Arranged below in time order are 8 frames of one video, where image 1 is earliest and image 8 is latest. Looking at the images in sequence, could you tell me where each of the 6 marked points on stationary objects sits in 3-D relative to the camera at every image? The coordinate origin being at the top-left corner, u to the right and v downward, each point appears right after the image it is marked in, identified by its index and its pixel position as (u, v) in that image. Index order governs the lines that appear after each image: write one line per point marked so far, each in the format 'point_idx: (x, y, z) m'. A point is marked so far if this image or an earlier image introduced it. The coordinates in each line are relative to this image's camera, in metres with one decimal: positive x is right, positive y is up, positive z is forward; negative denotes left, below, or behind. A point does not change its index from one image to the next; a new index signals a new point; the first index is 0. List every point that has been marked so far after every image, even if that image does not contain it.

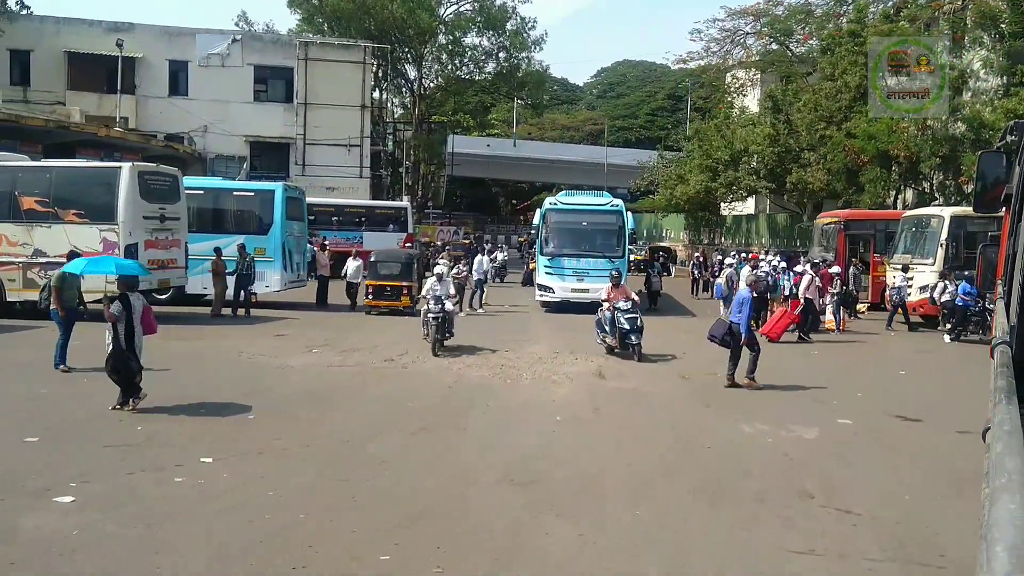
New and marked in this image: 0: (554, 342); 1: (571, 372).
0: (+0.7, -1.1, +18.2) m
1: (+0.8, -1.3, +14.7) m
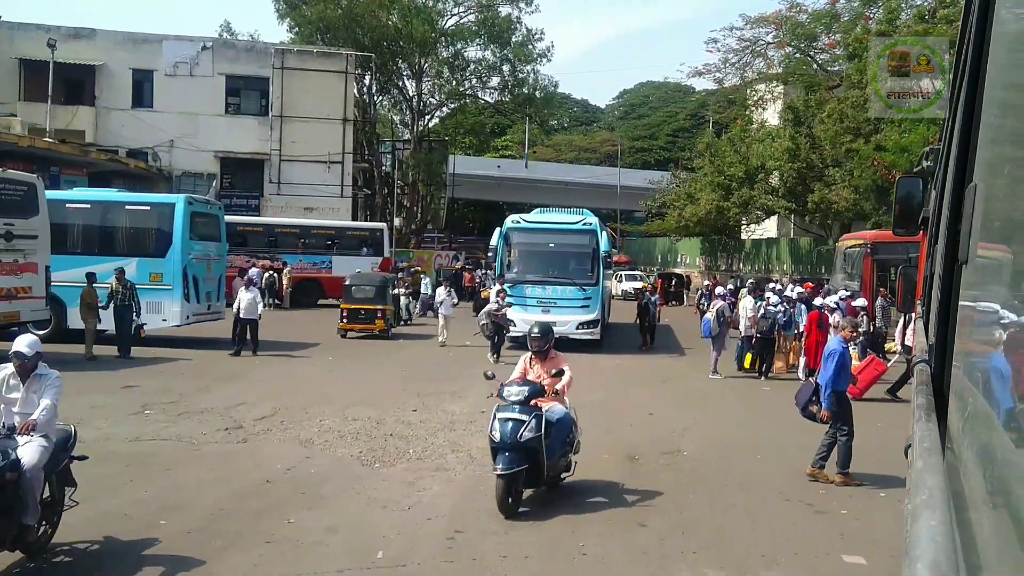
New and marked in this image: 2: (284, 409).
0: (-0.4, -1.7, +14.1) m
1: (-0.5, -1.8, +10.5) m
2: (-3.0, -1.6, +12.4) m
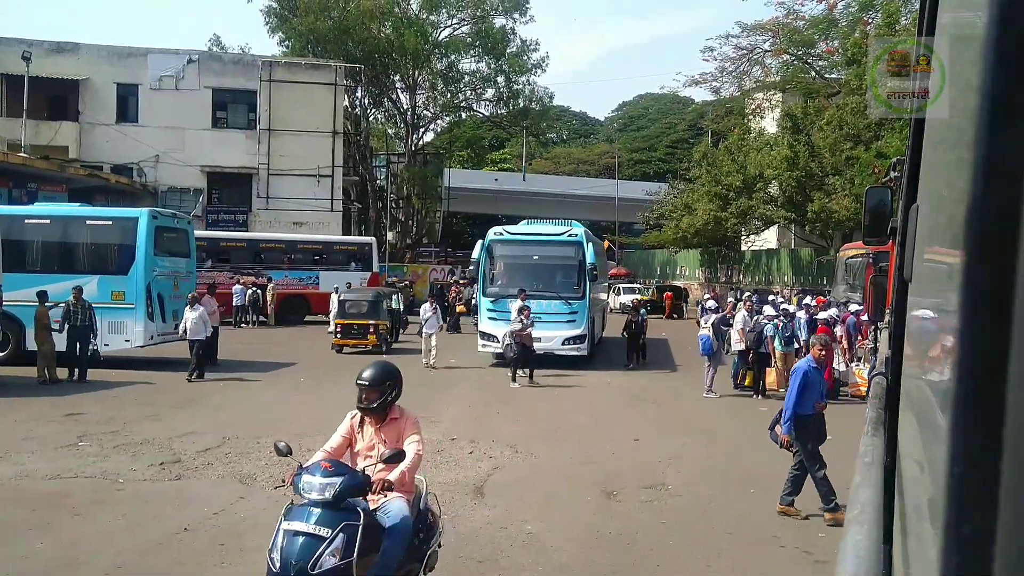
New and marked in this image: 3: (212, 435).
0: (-0.8, -1.9, +13.1) m
1: (-0.8, -2.0, +9.5) m
2: (-3.4, -1.8, +11.4) m
3: (-3.7, -1.8, +11.6) m
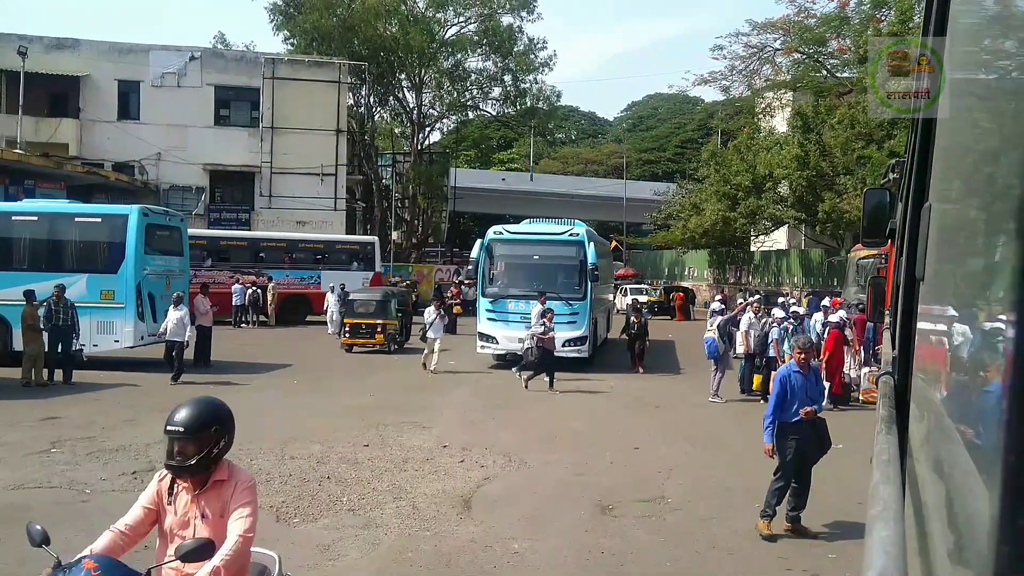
0: (-0.8, -1.9, +12.5) m
1: (-0.9, -2.0, +9.0) m
2: (-3.5, -1.8, +10.9) m
3: (-3.8, -1.8, +11.1) m
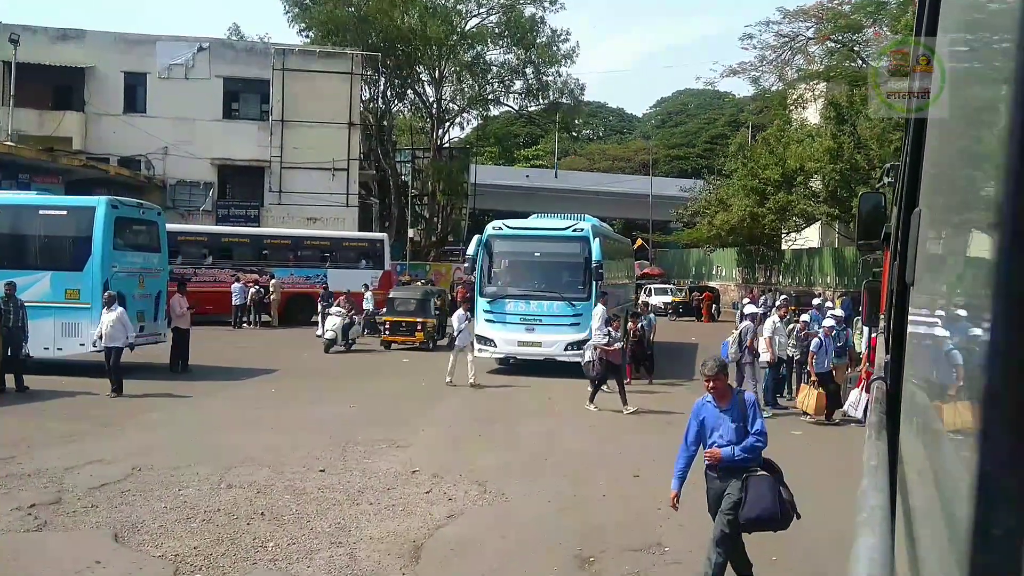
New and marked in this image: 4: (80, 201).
0: (-1.0, -1.9, +11.0) m
1: (-1.2, -2.0, +7.4) m
2: (-3.7, -1.8, +9.4) m
3: (-4.0, -1.8, +9.6) m
4: (-7.5, +1.5, +16.2) m
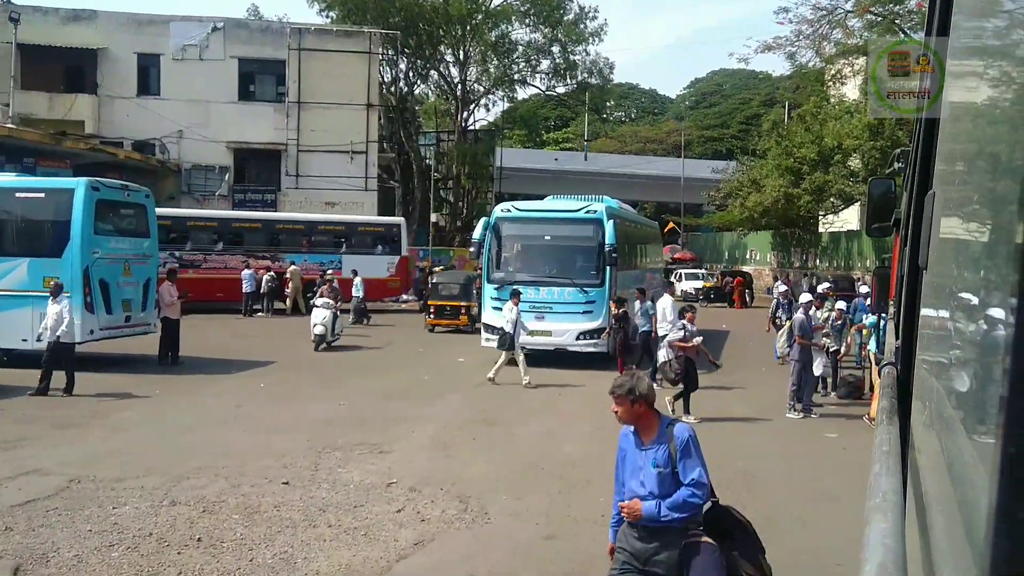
0: (-1.1, -1.7, +9.8) m
1: (-1.4, -1.9, +6.2) m
2: (-3.8, -1.7, +8.3) m
3: (-4.1, -1.7, +8.5) m
4: (-7.3, +1.7, +15.2) m
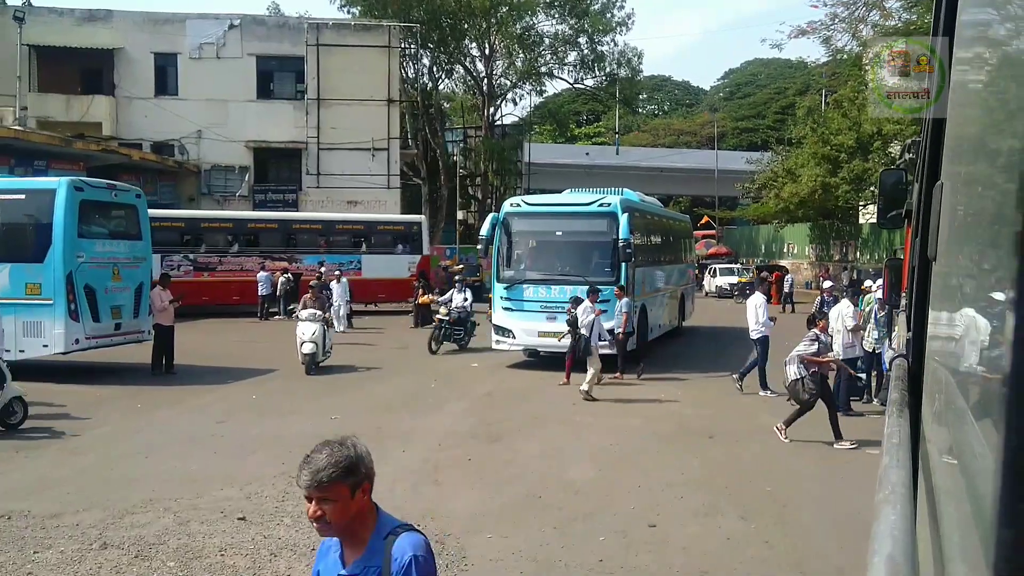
0: (-1.1, -1.8, +8.7) m
1: (-1.5, -2.0, +5.2) m
2: (-3.9, -1.8, +7.3) m
3: (-4.2, -1.8, +7.6) m
4: (-7.2, +1.6, +14.3) m
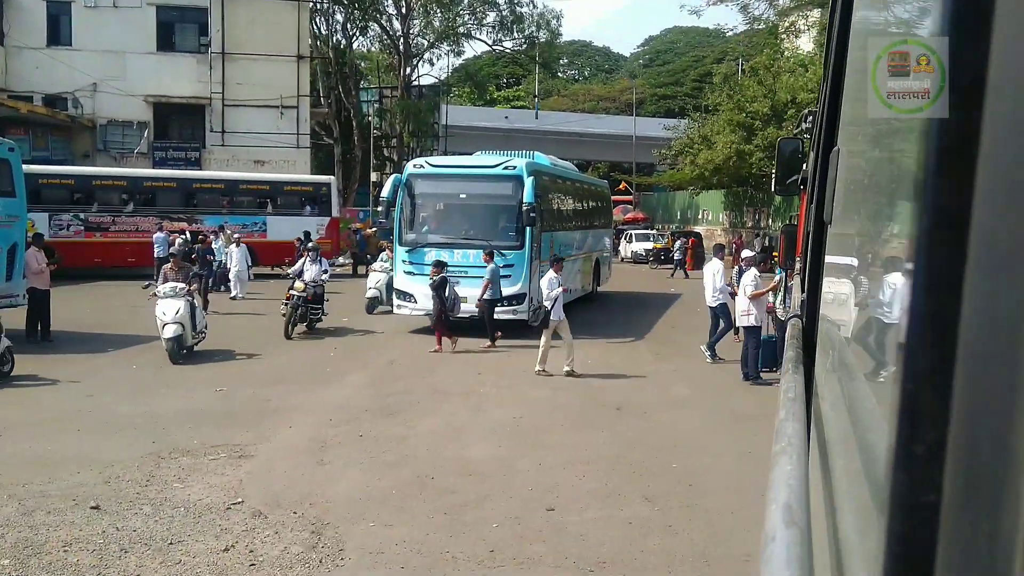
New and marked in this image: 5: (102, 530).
0: (-2.0, -1.5, +8.0) m
1: (-2.2, -1.8, +4.4) m
2: (-4.7, -1.5, +6.4) m
3: (-5.0, -1.5, +6.6) m
4: (-8.5, +2.2, +12.9) m
5: (-2.8, -1.6, +6.3) m
